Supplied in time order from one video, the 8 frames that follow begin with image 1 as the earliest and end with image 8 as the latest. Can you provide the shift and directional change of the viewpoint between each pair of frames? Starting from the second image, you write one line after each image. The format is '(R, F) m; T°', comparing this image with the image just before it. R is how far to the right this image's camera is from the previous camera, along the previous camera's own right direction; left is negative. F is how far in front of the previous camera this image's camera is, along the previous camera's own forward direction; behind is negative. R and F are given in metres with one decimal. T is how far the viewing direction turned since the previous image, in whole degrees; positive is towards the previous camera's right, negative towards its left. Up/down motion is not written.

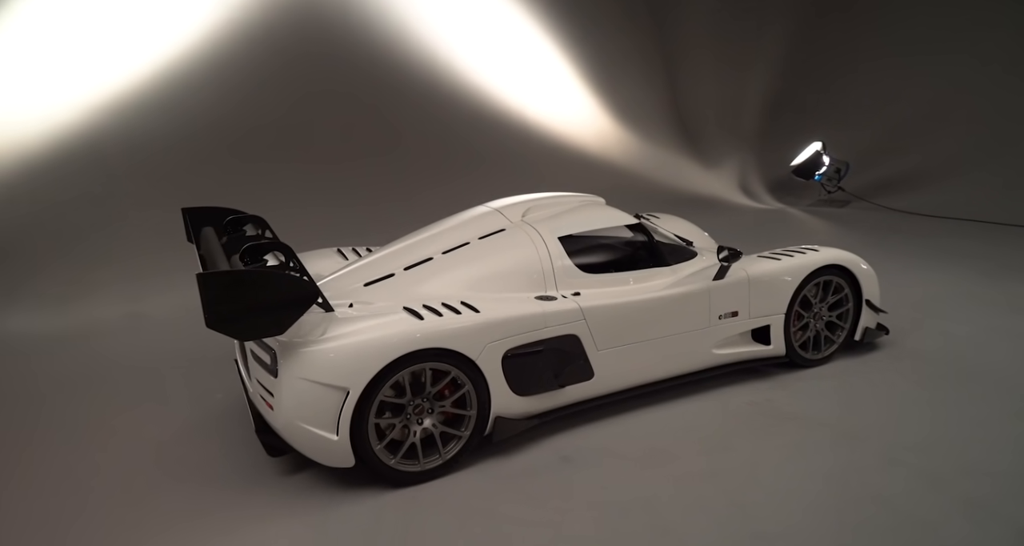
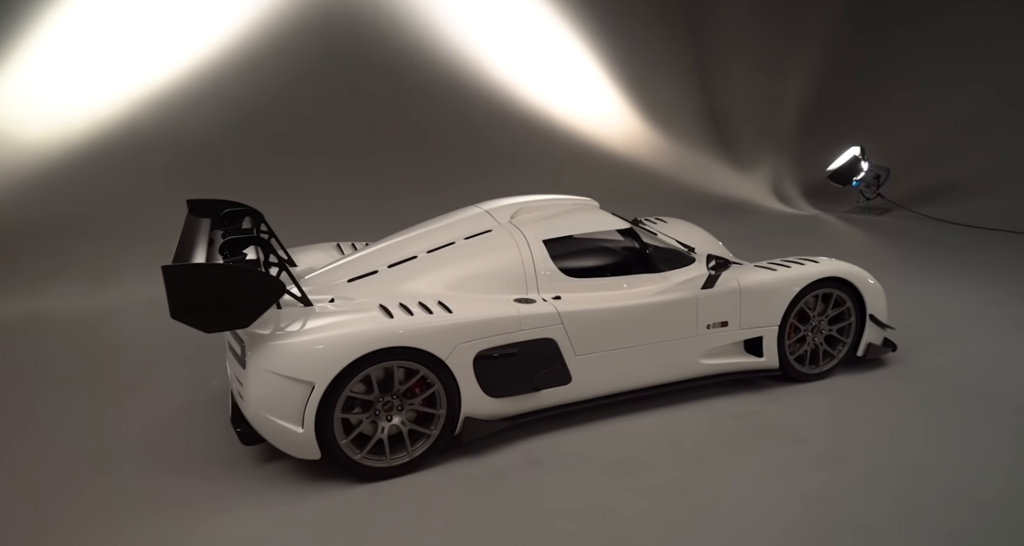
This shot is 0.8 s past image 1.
(+0.2, 0.0) m; -4°
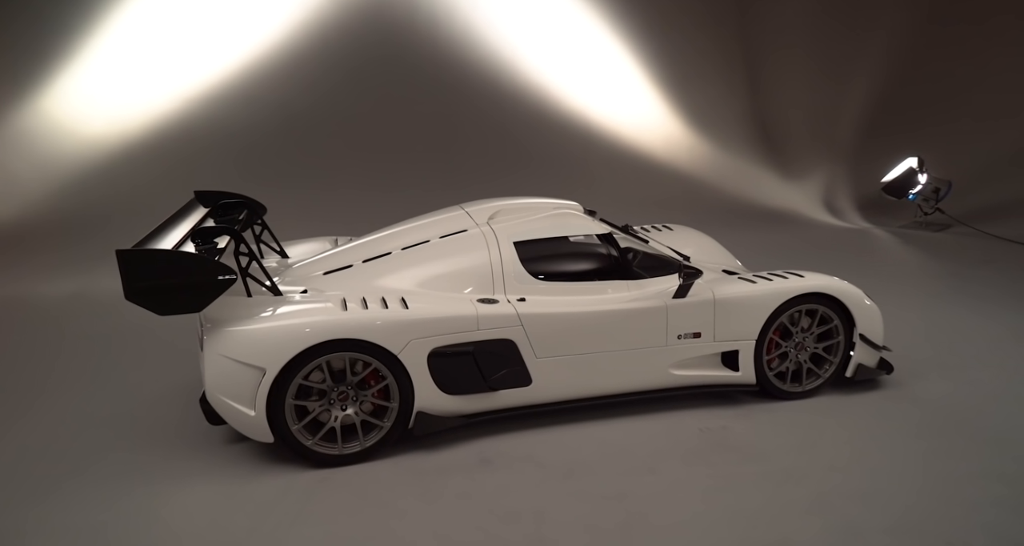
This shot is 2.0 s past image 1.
(+0.4, 0.0) m; -5°
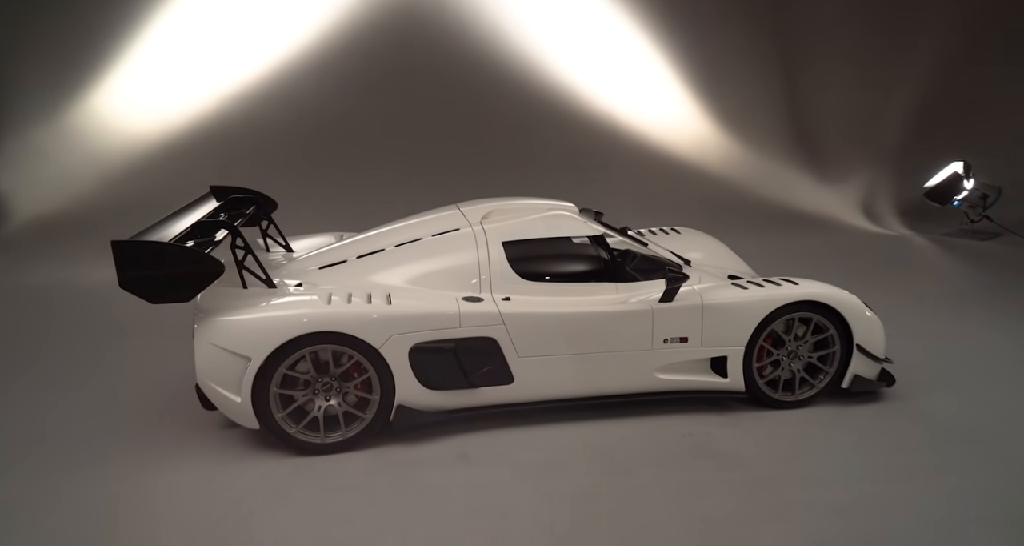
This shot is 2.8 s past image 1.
(+0.2, 0.0) m; -4°
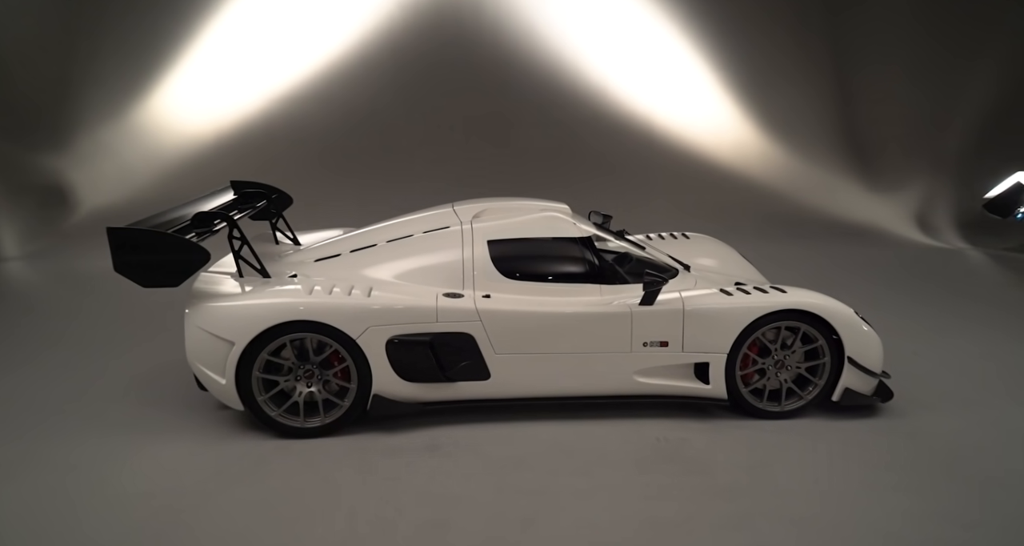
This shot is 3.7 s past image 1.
(+0.3, 0.0) m; -5°
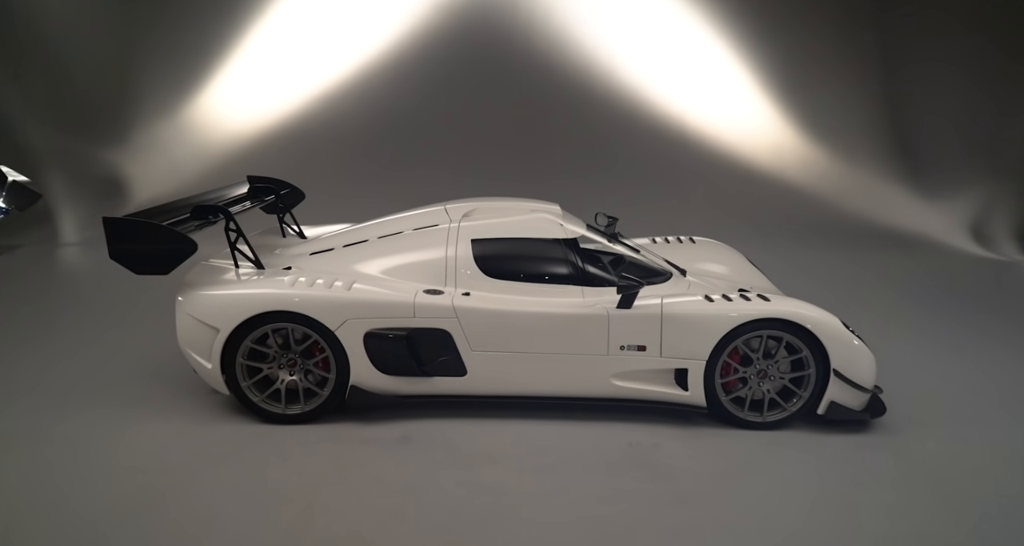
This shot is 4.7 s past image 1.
(+0.3, 0.0) m; -5°
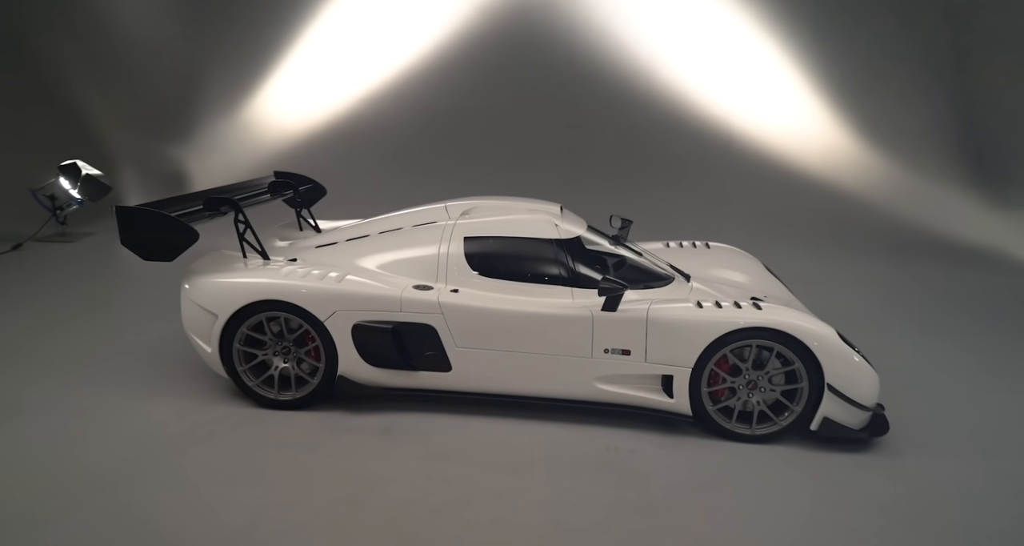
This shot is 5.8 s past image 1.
(+0.3, 0.0) m; -6°
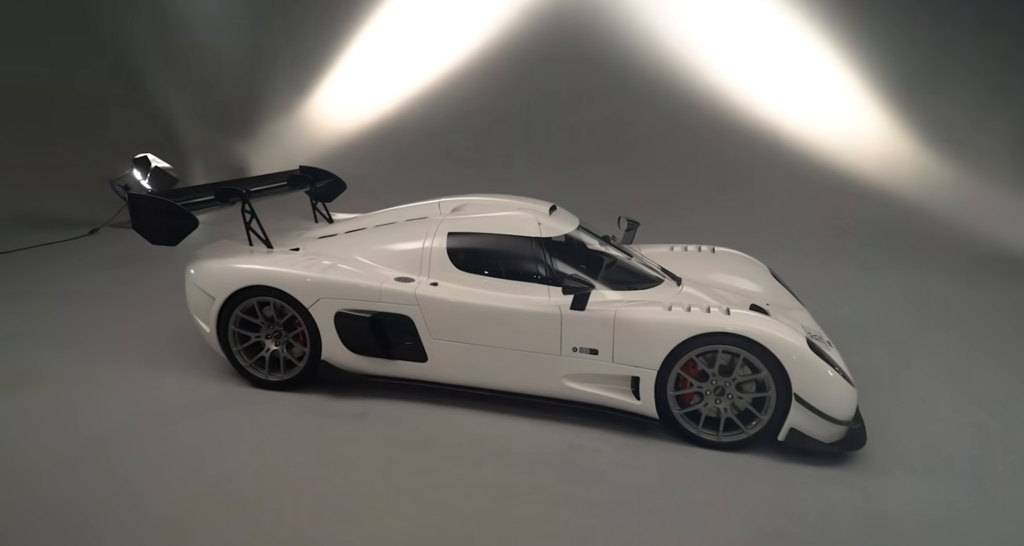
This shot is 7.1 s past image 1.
(+0.4, 0.0) m; -6°
